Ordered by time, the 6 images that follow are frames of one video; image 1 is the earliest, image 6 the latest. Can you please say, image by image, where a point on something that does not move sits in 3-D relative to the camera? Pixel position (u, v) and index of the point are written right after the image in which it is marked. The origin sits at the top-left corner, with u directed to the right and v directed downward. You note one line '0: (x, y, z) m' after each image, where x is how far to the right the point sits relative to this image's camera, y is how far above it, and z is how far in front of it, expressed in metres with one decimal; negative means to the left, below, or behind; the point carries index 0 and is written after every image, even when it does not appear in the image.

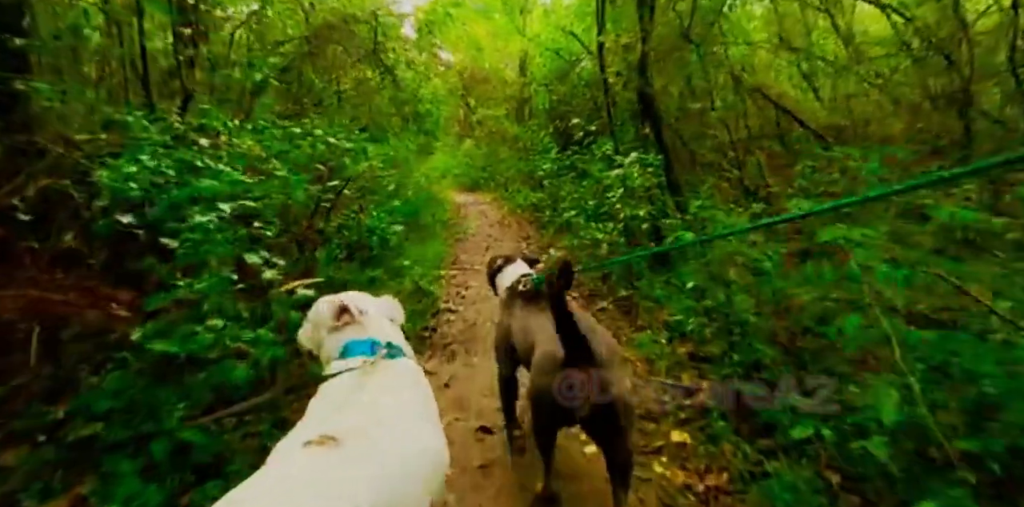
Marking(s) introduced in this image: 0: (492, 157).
0: (-0.7, +3.5, +17.2) m
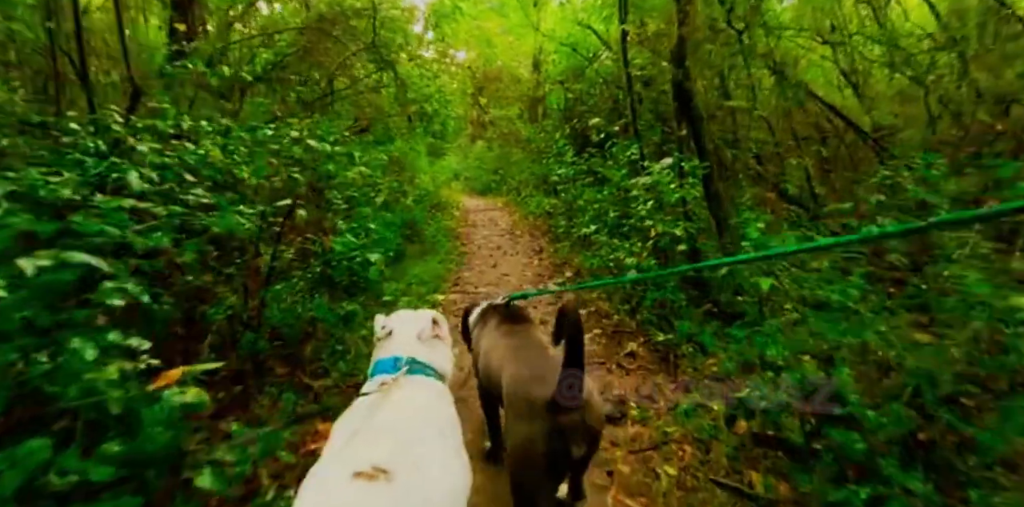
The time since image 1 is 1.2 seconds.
0: (-0.3, +3.2, +16.4) m
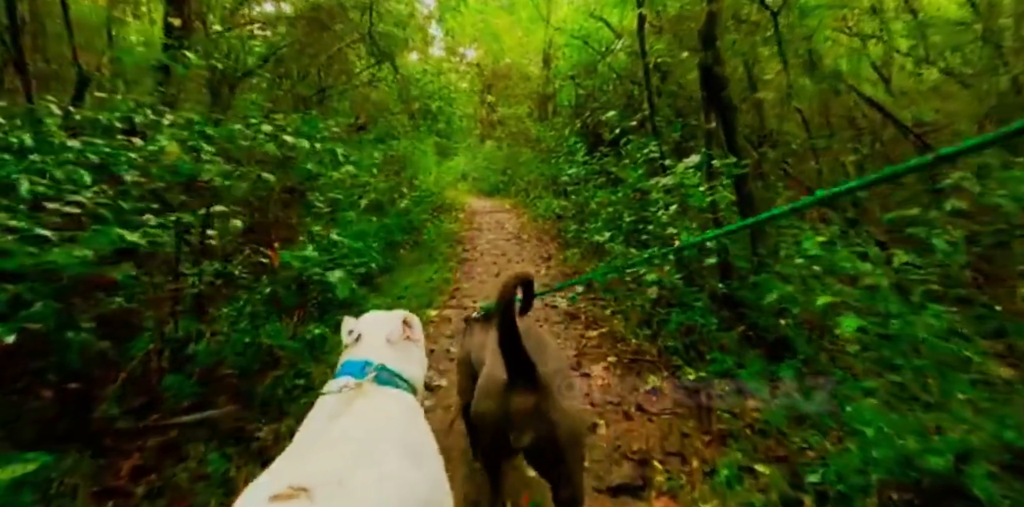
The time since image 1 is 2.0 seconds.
0: (0.0, +3.1, +15.8) m
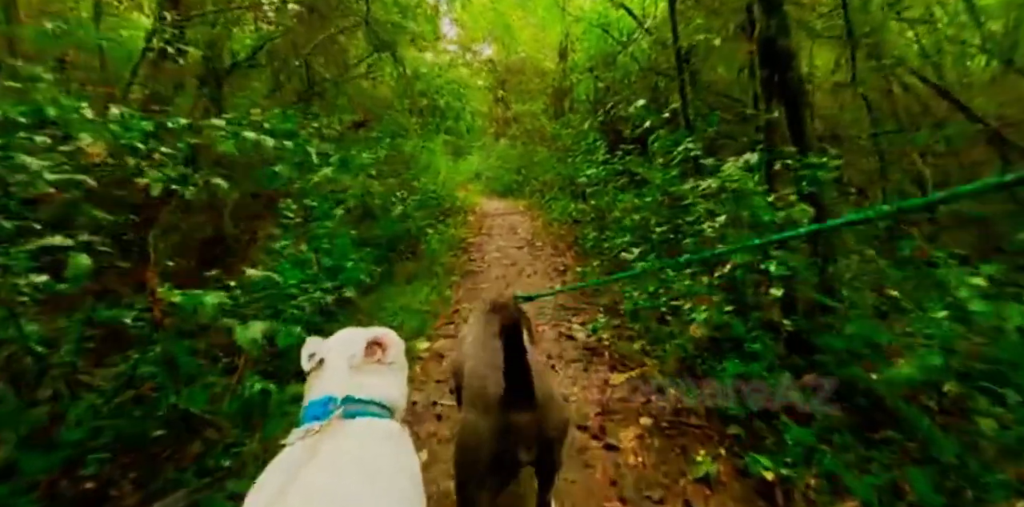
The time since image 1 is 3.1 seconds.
0: (+0.5, +3.0, +15.1) m
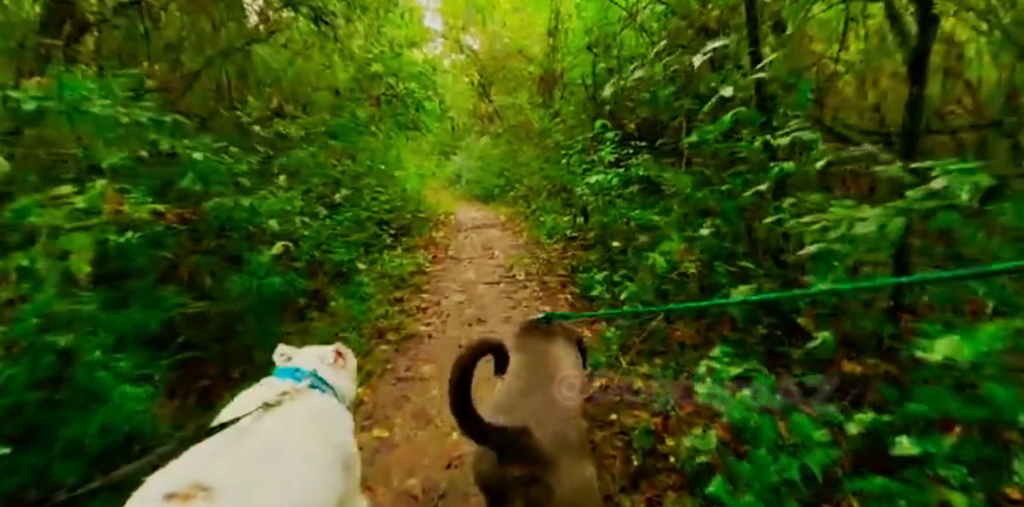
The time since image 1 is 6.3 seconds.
0: (0.0, +2.6, +13.0) m
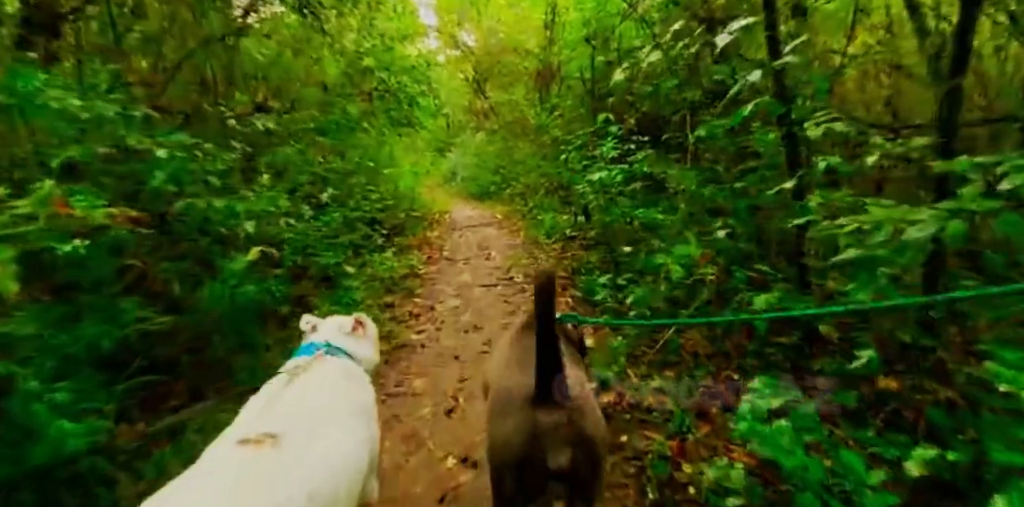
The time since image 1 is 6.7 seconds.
0: (-0.1, +2.6, +12.8) m
